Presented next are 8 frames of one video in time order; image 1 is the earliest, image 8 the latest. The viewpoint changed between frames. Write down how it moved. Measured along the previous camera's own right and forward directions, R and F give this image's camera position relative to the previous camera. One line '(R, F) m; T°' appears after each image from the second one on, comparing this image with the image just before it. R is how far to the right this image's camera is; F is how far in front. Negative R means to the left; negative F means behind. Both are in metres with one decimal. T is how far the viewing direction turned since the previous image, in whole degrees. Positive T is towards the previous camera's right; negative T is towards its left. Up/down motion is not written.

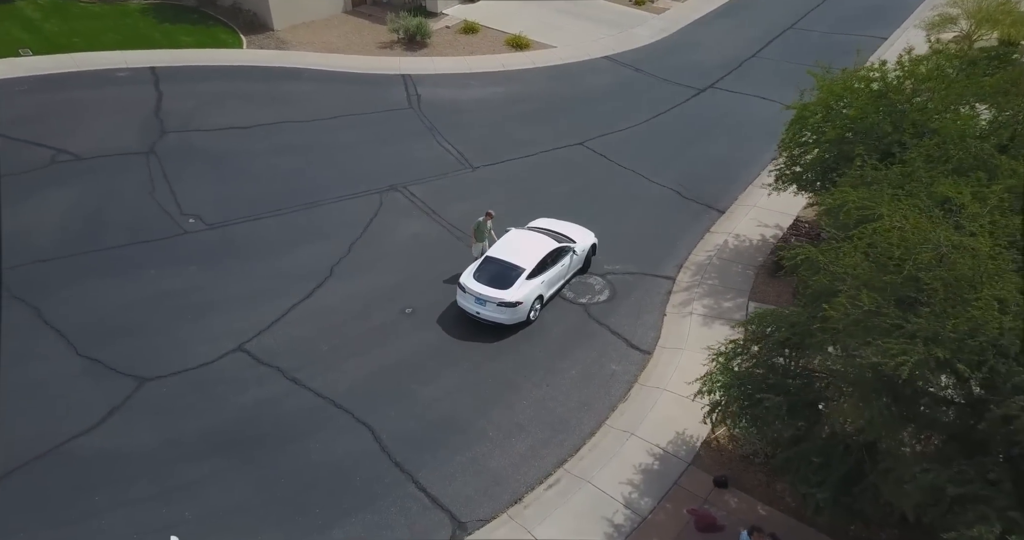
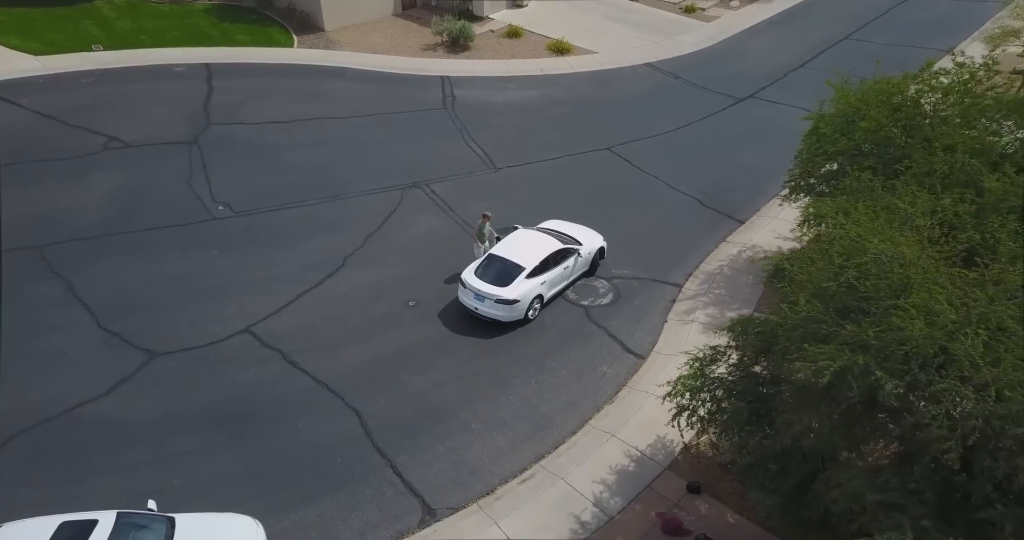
(+1.0, -0.1) m; -5°
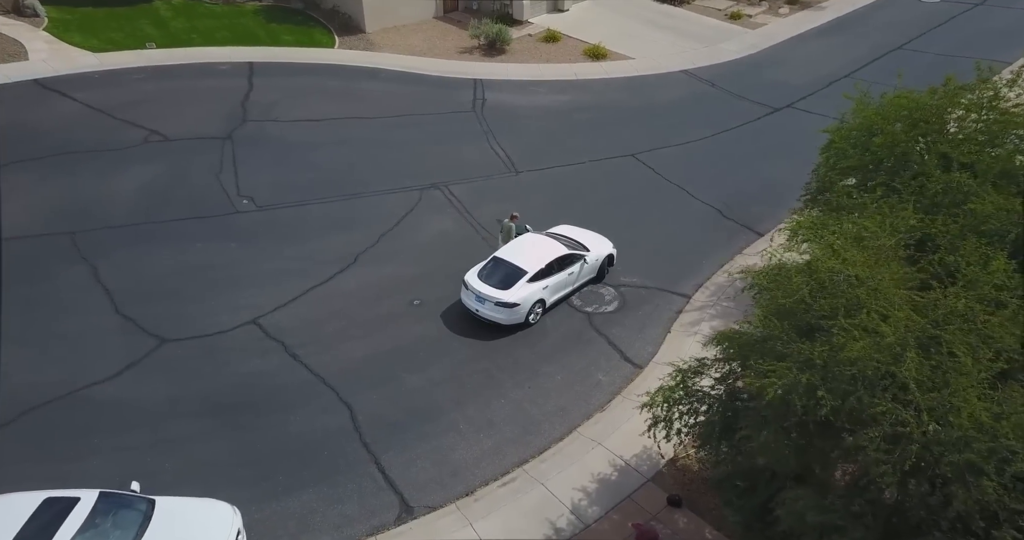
(+0.8, 0.0) m; -4°
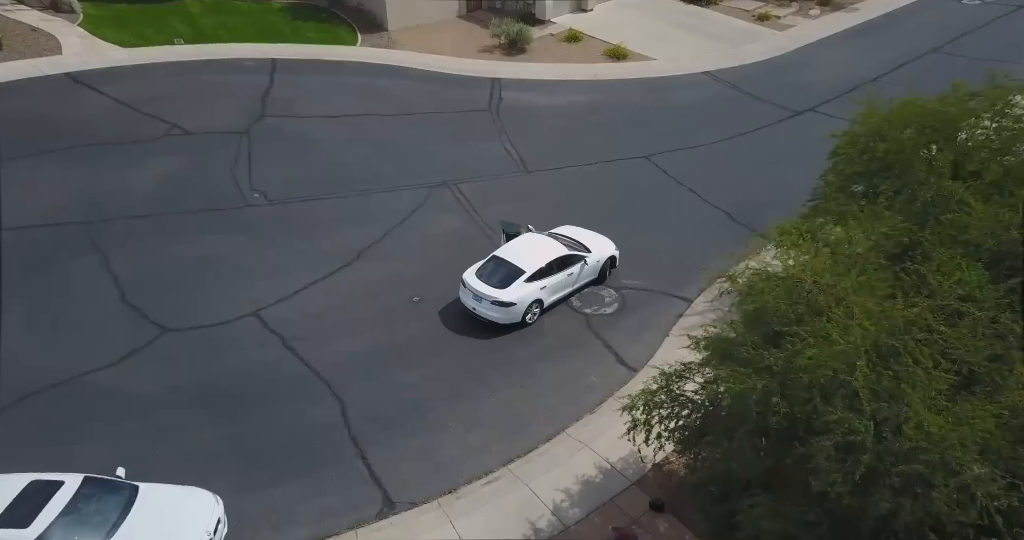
(+0.5, 0.0) m; -2°
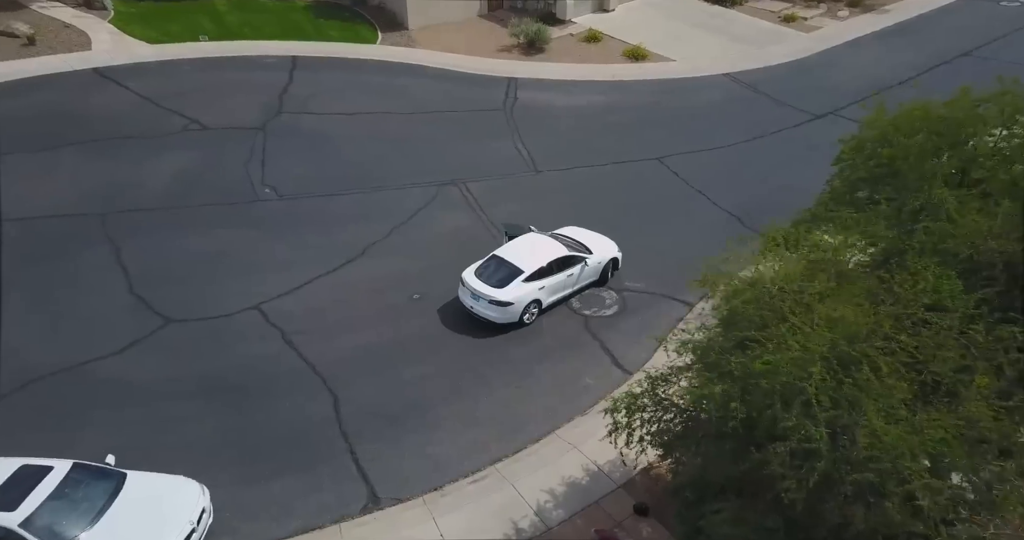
(+0.5, 0.0) m; -2°
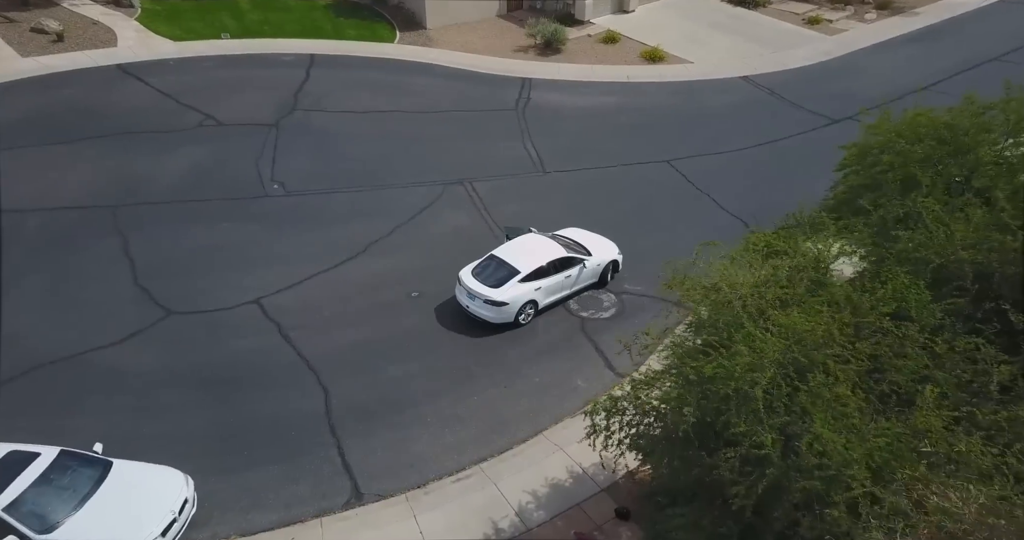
(+0.5, 0.0) m; -2°
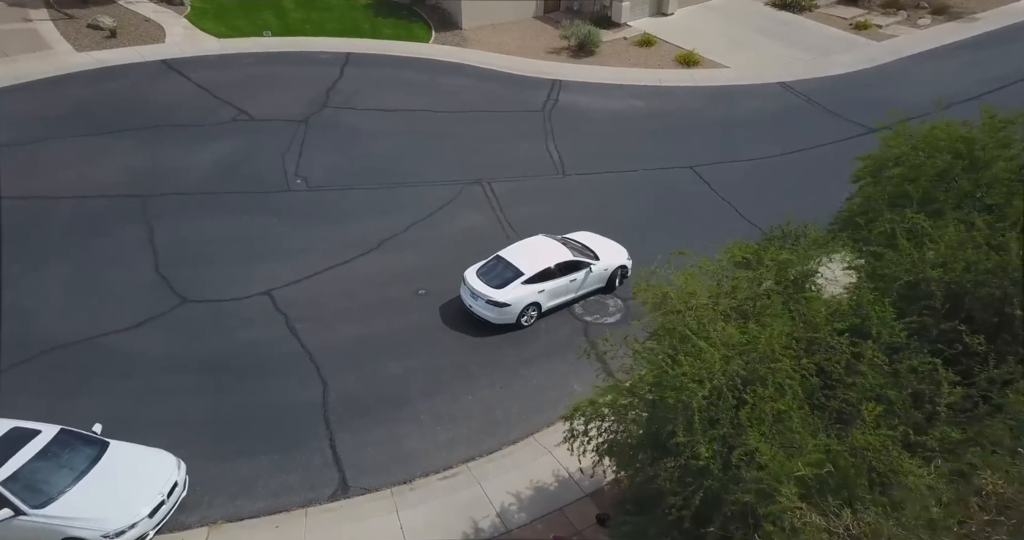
(+0.7, 0.0) m; -4°
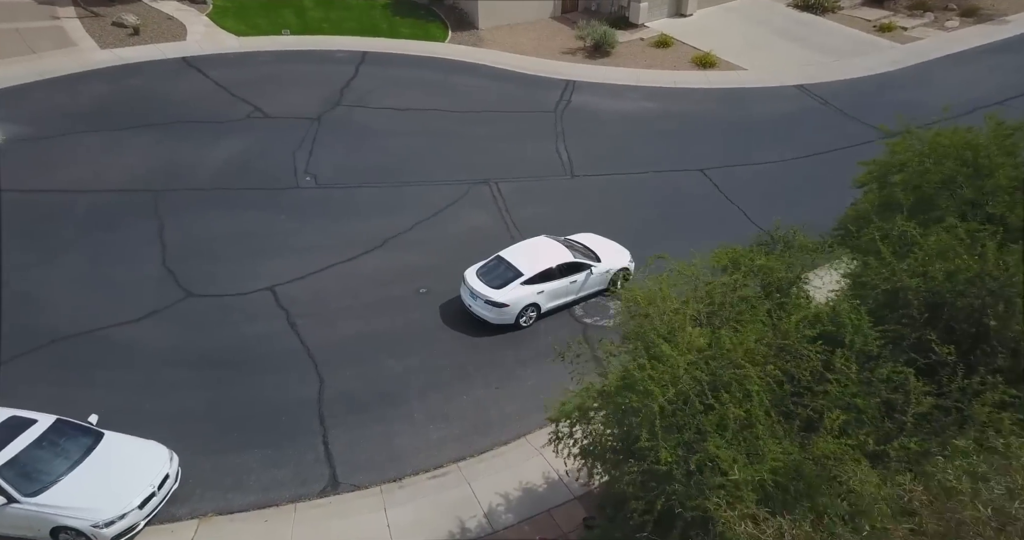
(+0.4, 0.0) m; -2°
